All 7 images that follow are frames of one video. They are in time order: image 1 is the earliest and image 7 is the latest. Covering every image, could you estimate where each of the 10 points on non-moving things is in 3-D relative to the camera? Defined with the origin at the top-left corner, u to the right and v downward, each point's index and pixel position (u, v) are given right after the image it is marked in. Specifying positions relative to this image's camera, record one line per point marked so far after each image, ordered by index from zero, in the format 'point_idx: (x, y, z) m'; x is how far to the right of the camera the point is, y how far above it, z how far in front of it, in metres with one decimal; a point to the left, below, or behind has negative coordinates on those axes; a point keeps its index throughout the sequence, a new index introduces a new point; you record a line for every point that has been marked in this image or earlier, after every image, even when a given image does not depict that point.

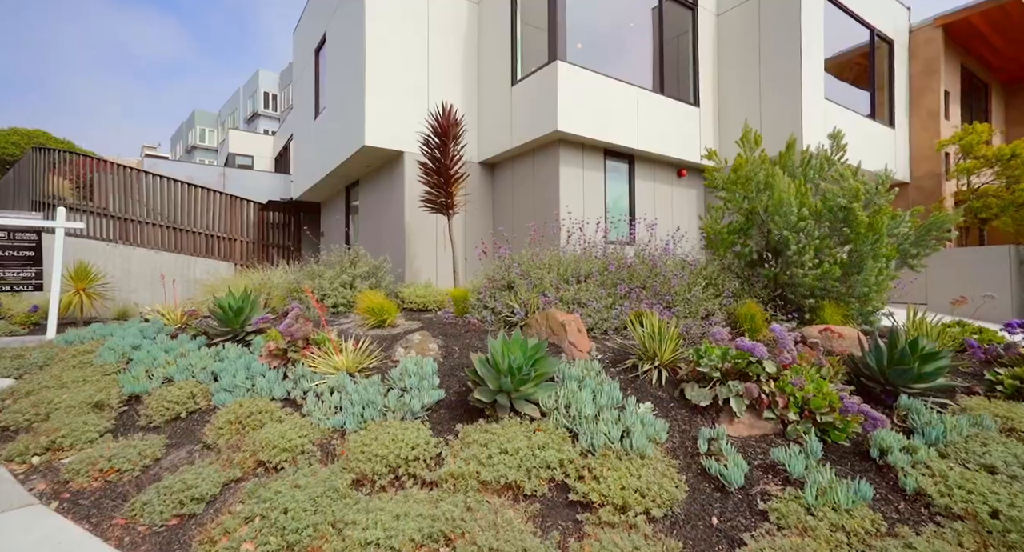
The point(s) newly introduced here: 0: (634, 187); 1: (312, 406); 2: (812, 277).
0: (+2.0, +1.5, +8.3) m
1: (-1.4, -0.9, +3.4) m
2: (+3.3, 0.0, +5.4) m
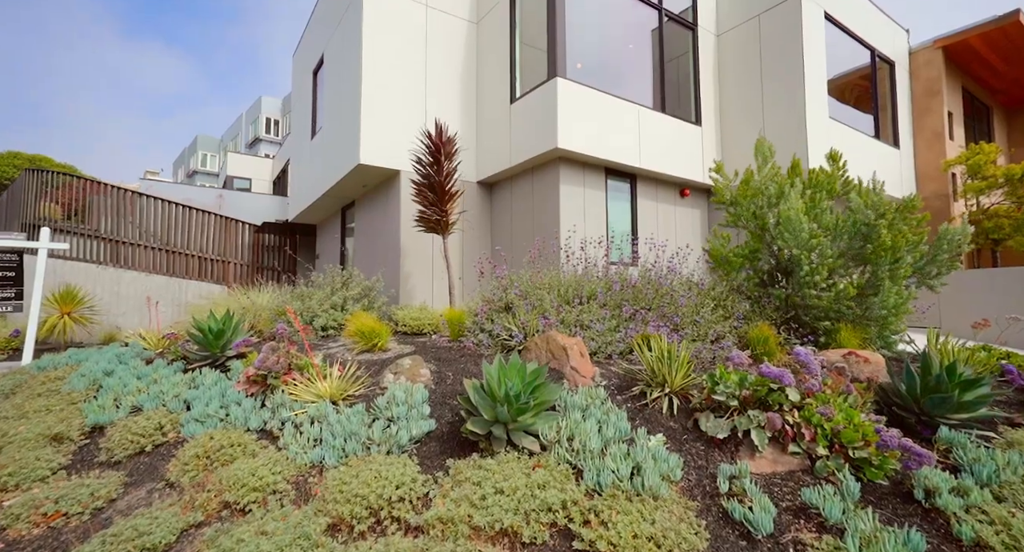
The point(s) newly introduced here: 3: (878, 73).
0: (+2.0, +1.1, +8.1) m
1: (-1.4, -1.0, +3.1) m
2: (+3.3, -0.2, +5.2) m
3: (+7.5, +4.1, +10.2) m
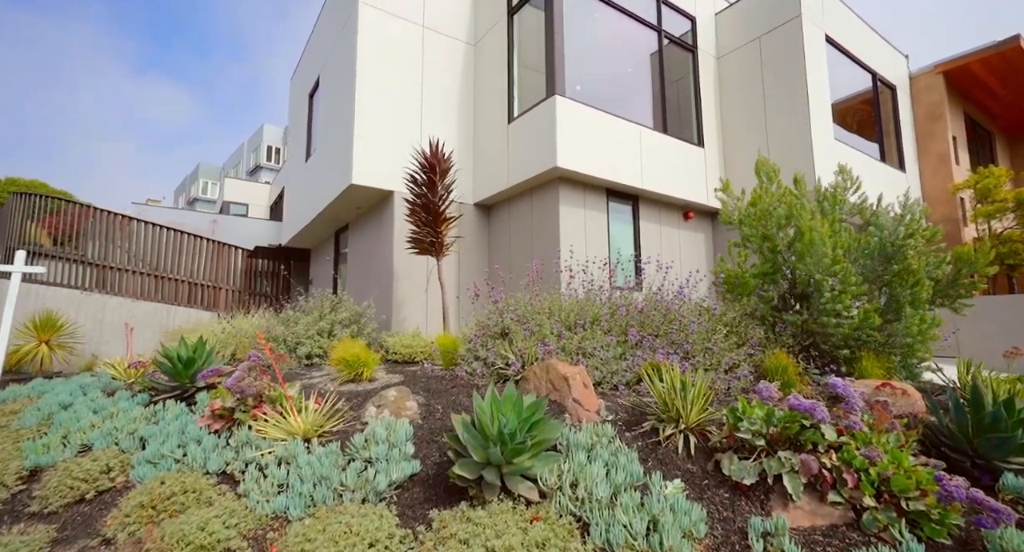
0: (+2.0, +0.7, +7.8) m
1: (-1.4, -1.1, +2.7) m
2: (+3.2, -0.5, +4.8) m
3: (+7.5, +3.6, +10.1) m
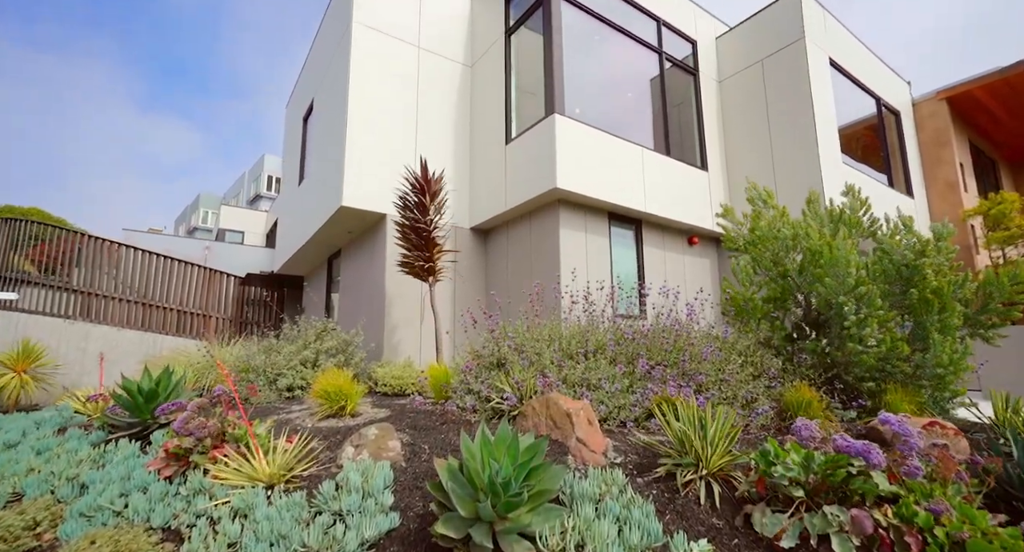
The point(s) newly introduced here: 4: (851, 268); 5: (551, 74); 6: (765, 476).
0: (+1.9, +0.3, +7.5) m
1: (-1.4, -1.2, +2.3) m
2: (+3.2, -0.7, +4.4) m
3: (+7.5, +3.1, +10.0) m
4: (+3.1, +0.1, +4.6) m
5: (+0.5, +2.8, +6.9) m
6: (+1.2, -0.9, +2.3) m
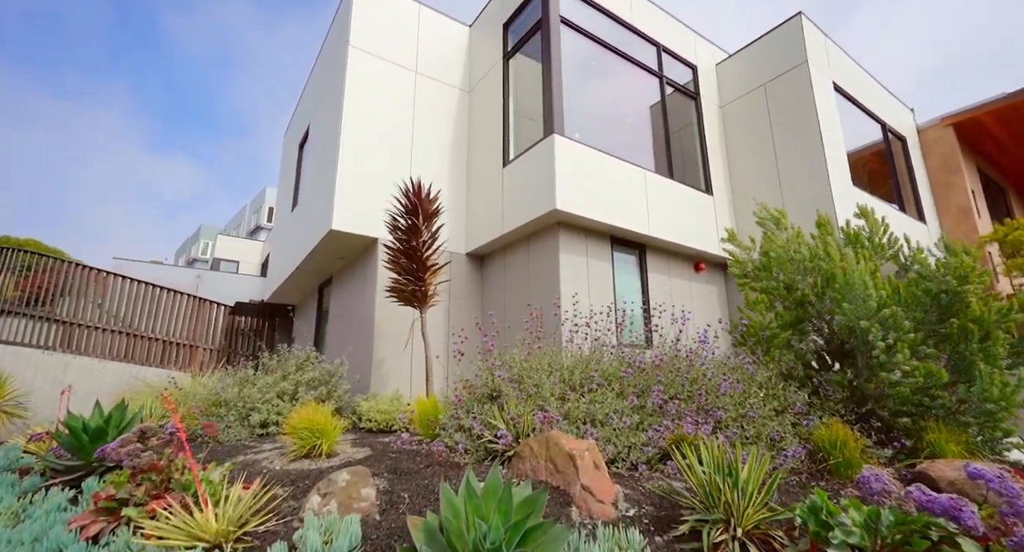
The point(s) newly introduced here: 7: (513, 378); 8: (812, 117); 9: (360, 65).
0: (+1.9, -0.1, +7.1) m
1: (-1.5, -1.3, +1.8) m
2: (+3.2, -0.9, +4.0) m
3: (+7.4, +2.5, +9.8) m
4: (+3.1, -0.1, +4.2) m
5: (+0.5, +2.4, +6.7) m
6: (+1.1, -1.0, +1.9) m
7: (0.0, -0.8, +4.1) m
8: (+4.6, +2.5, +7.7) m
9: (-2.3, +3.1, +7.4) m
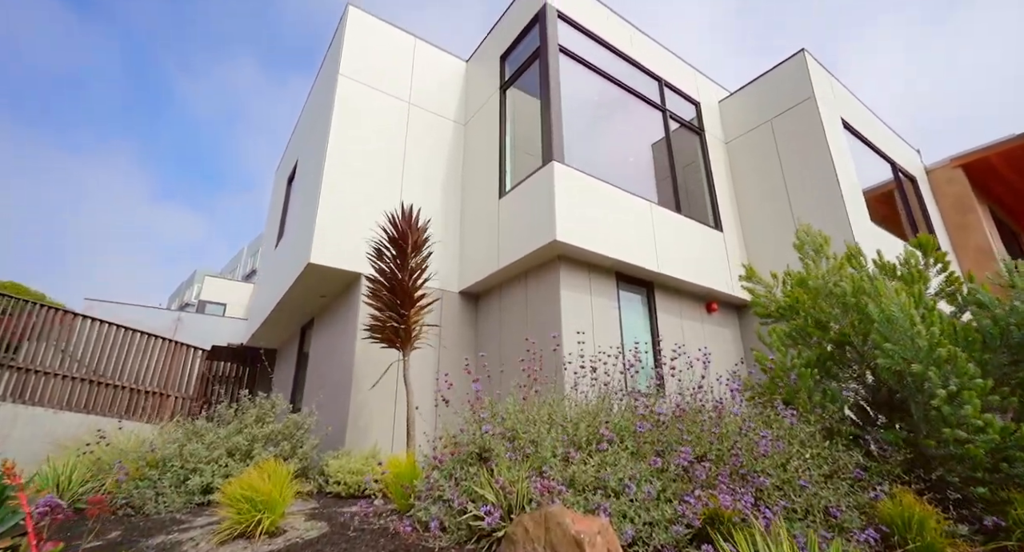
0: (+1.8, -0.6, +6.4) m
1: (-1.5, -1.3, +1.1) m
2: (+3.1, -1.1, +3.3) m
3: (+7.4, +1.7, +9.4) m
4: (+3.0, -0.4, +3.6) m
5: (+0.5, +1.9, +6.3) m
6: (+1.1, -1.0, +1.2) m
7: (0.0, -1.1, +3.4) m
8: (+4.6, +1.9, +7.3) m
9: (-2.3, +2.6, +7.0) m
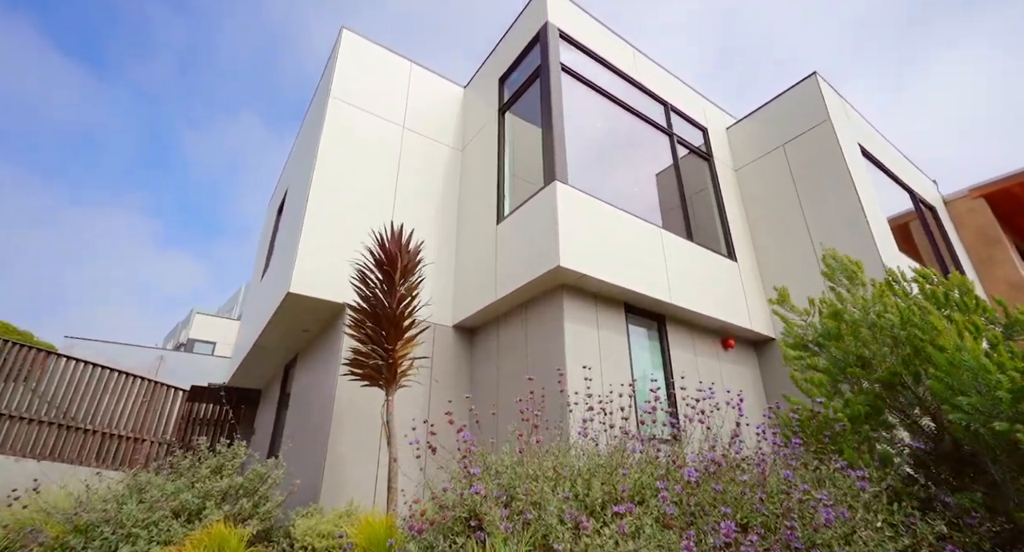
0: (+1.8, -1.0, +5.8) m
1: (-1.5, -1.2, +0.5) m
2: (+3.1, -1.2, +2.6) m
3: (+7.4, +1.1, +8.9) m
4: (+3.0, -0.5, +3.0) m
5: (+0.5, +1.6, +5.9) m
6: (+1.1, -1.0, +0.5) m
7: (-0.1, -1.2, +2.8) m
8: (+4.6, +1.4, +6.9) m
9: (-2.3, +2.1, +6.7) m
